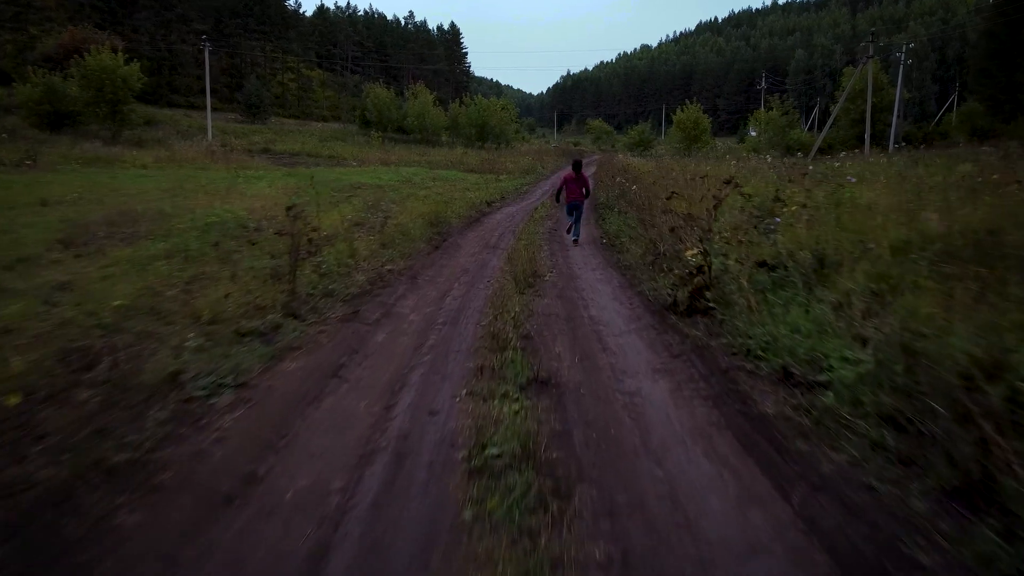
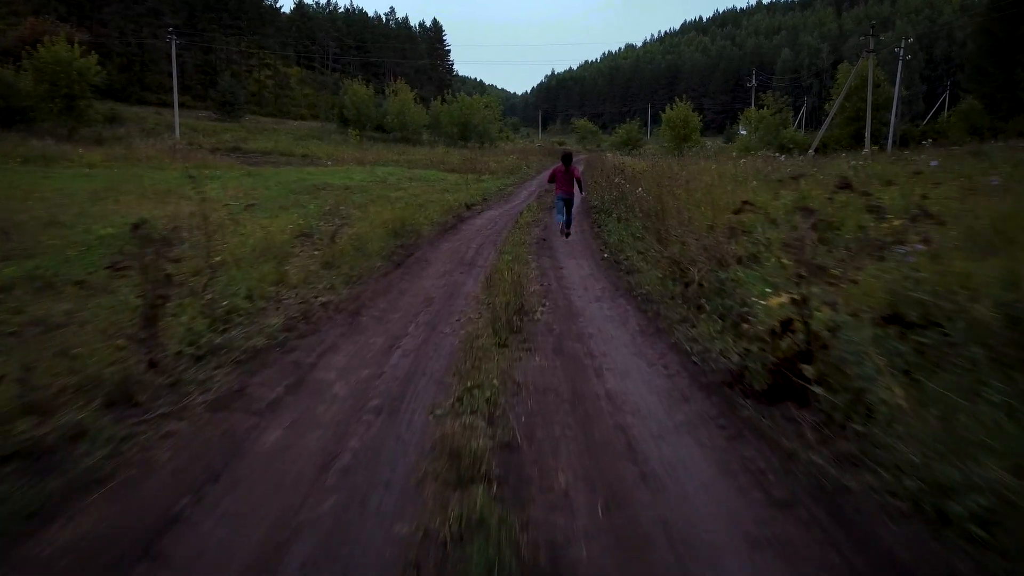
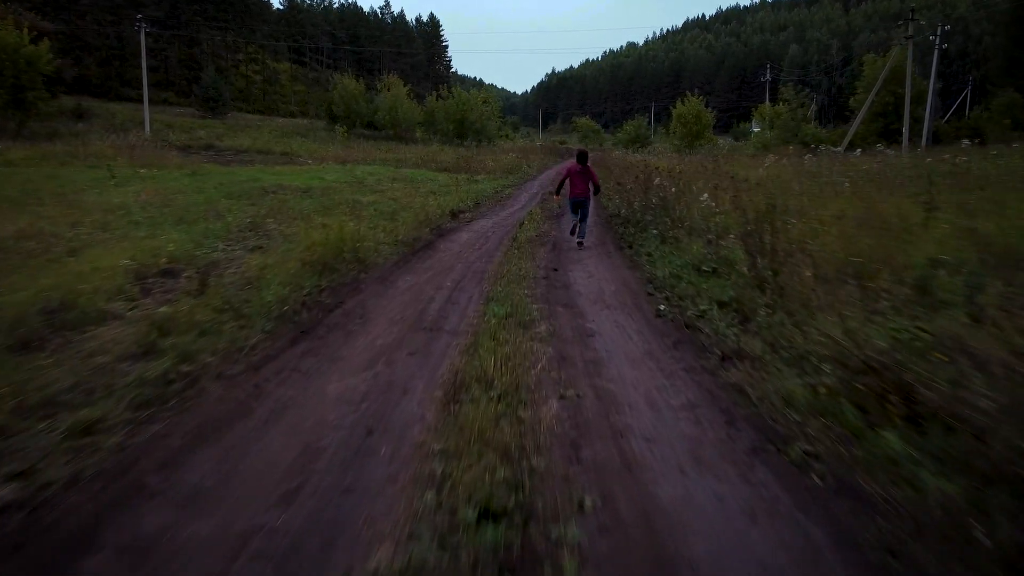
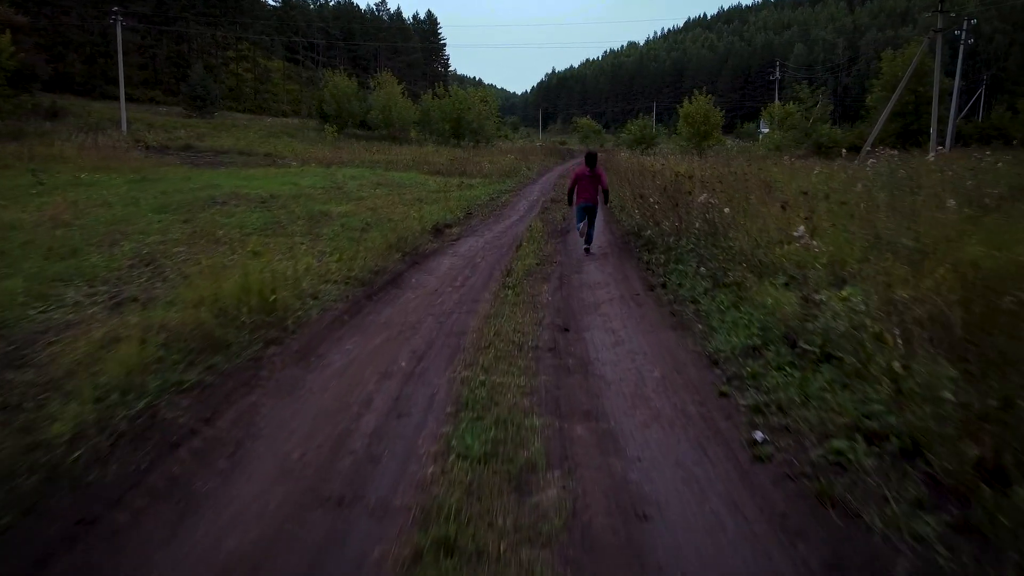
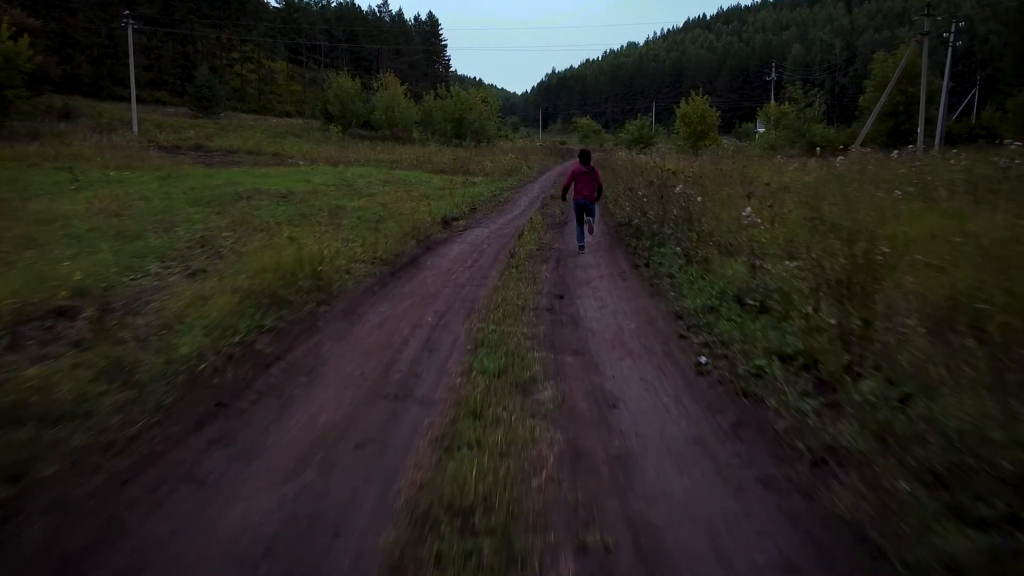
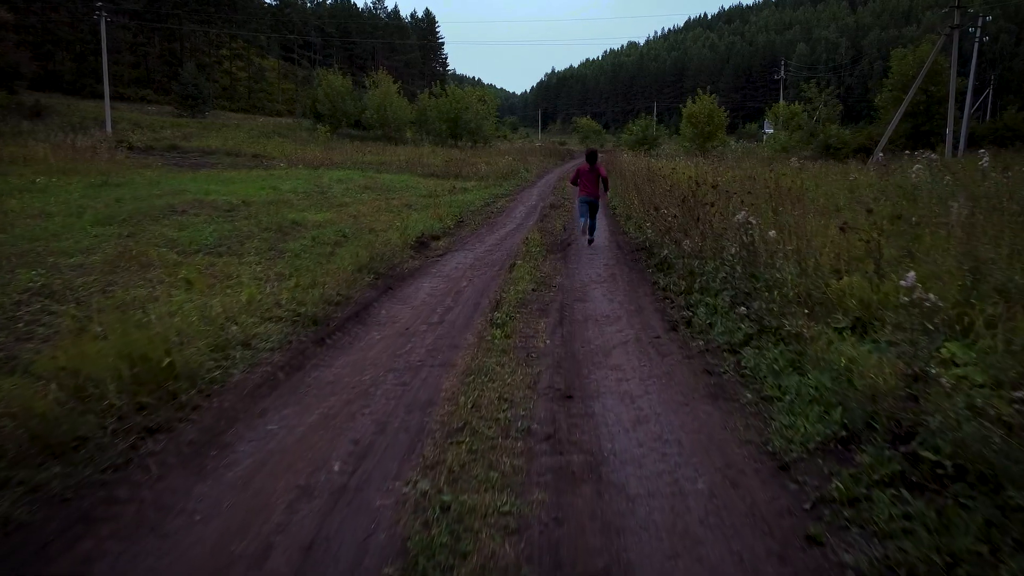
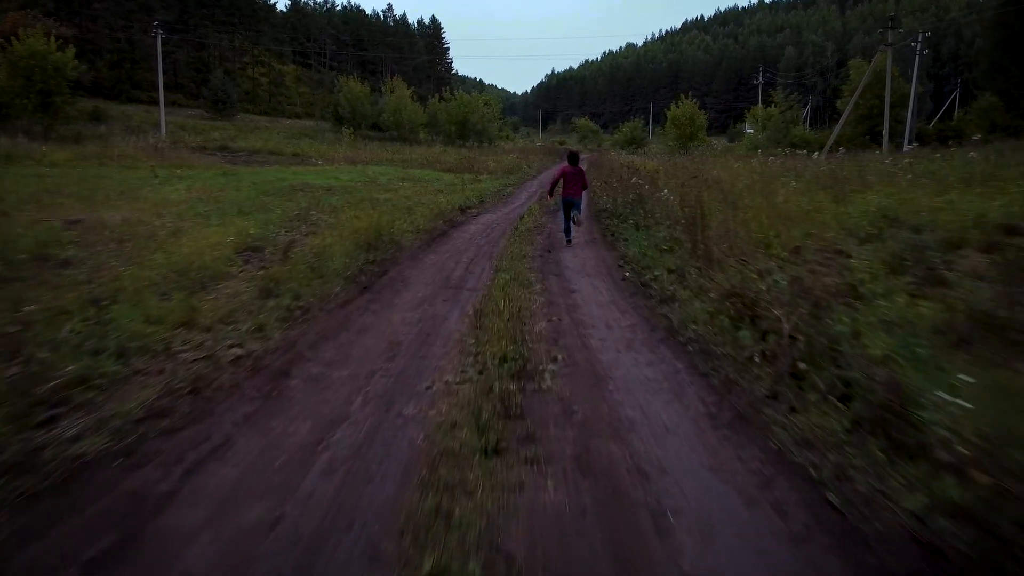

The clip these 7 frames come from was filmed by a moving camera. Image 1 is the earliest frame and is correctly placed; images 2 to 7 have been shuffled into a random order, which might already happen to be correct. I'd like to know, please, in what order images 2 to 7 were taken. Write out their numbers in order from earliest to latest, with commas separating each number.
2, 7, 3, 5, 4, 6
